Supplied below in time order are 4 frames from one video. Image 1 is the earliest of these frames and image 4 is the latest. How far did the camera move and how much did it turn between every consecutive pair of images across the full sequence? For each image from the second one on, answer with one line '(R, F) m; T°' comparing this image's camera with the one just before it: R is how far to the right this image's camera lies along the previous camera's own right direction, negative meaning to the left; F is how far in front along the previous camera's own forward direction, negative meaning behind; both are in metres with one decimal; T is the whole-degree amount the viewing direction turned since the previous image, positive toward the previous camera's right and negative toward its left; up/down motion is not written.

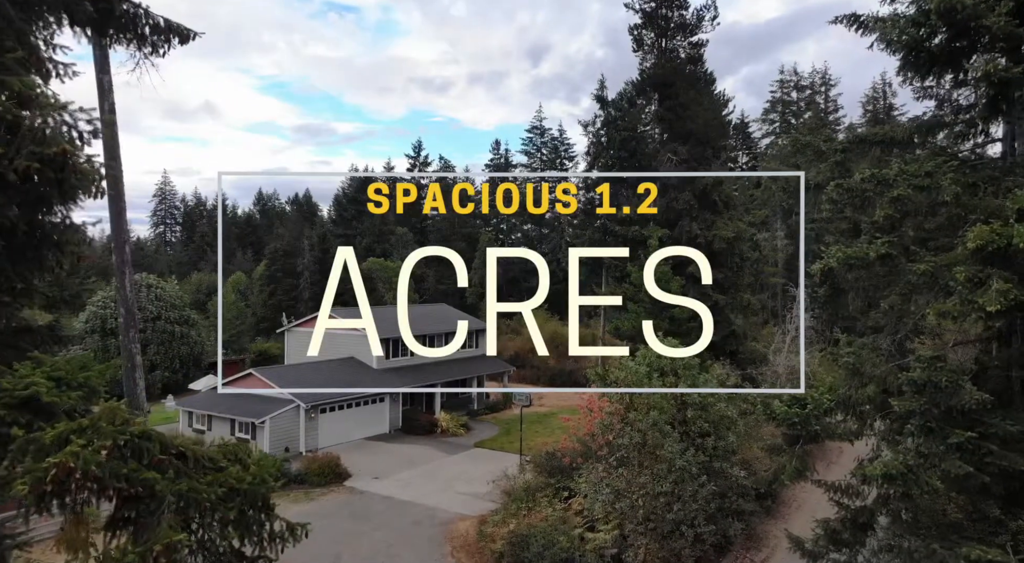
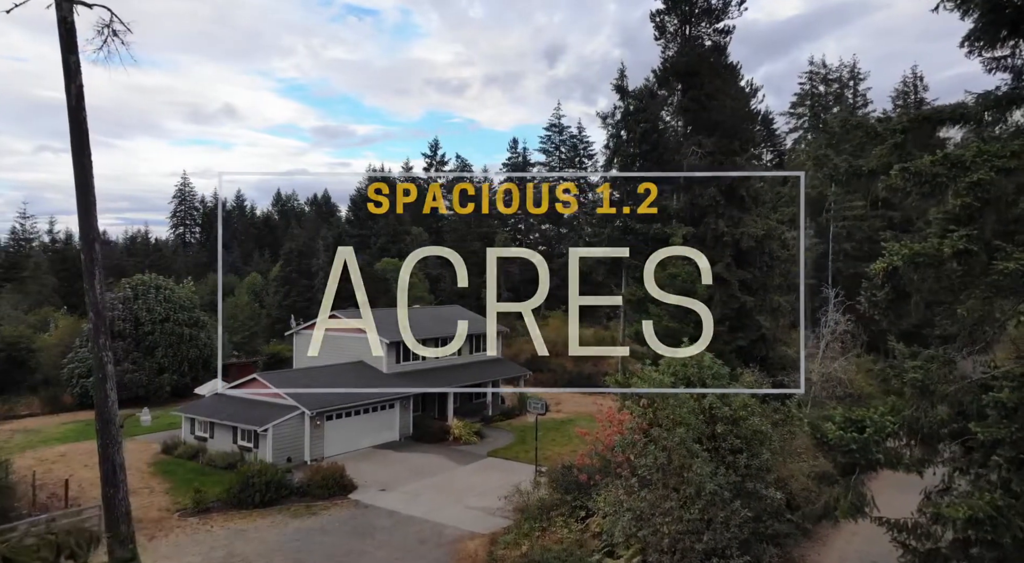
(+0.1, +1.1) m; -2°
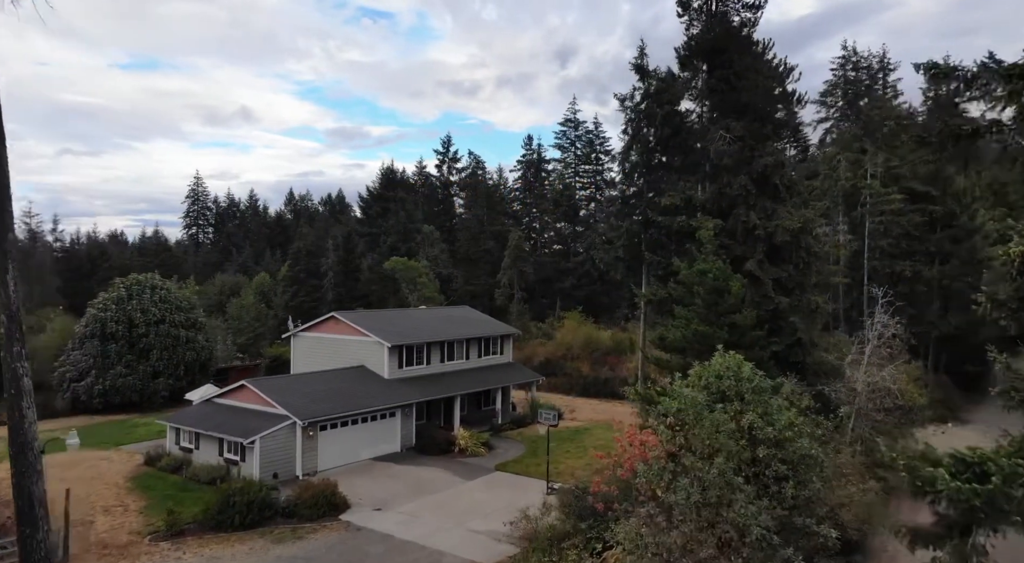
(+0.2, +1.8) m; -1°
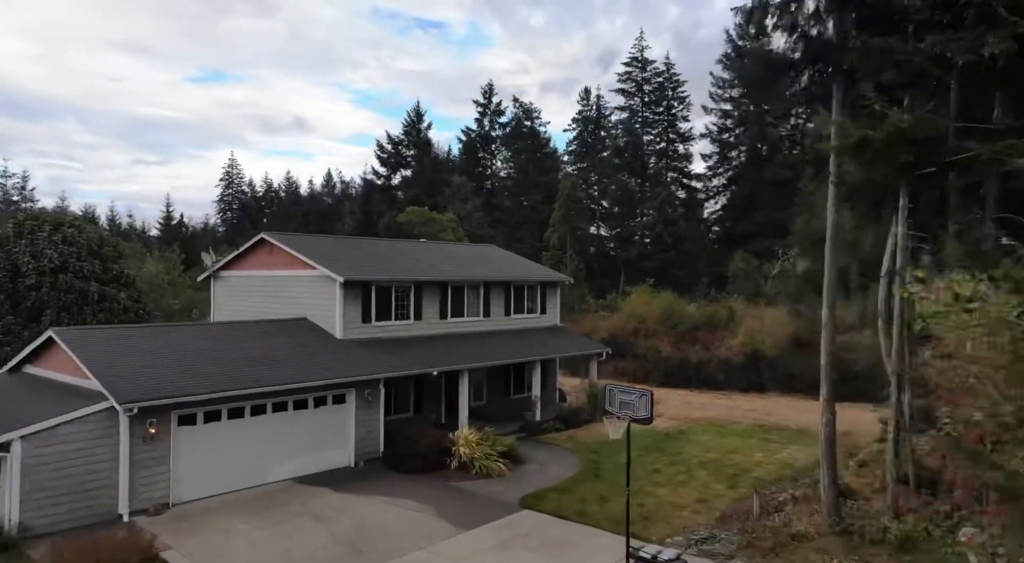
(+0.2, +9.8) m; -5°
